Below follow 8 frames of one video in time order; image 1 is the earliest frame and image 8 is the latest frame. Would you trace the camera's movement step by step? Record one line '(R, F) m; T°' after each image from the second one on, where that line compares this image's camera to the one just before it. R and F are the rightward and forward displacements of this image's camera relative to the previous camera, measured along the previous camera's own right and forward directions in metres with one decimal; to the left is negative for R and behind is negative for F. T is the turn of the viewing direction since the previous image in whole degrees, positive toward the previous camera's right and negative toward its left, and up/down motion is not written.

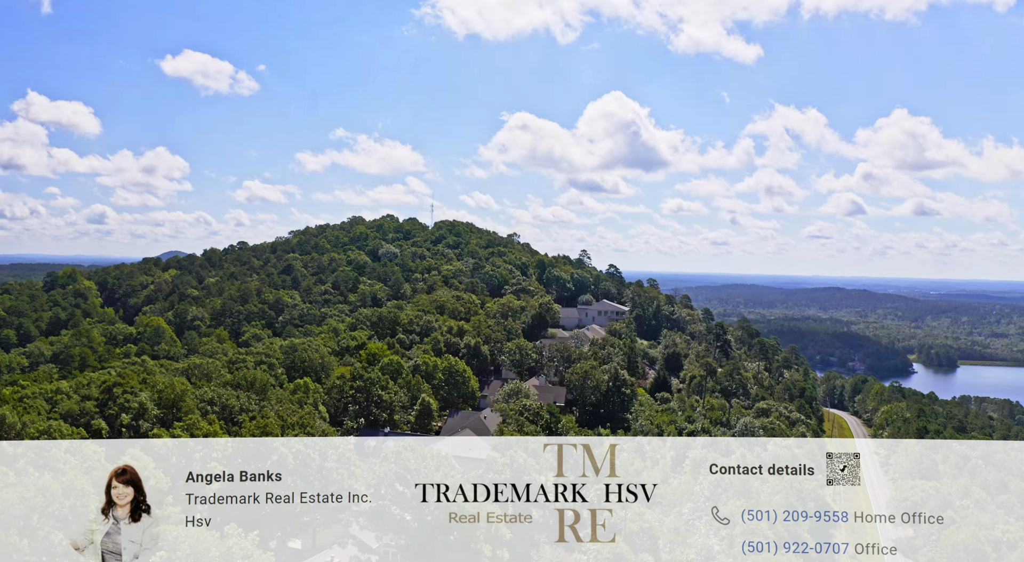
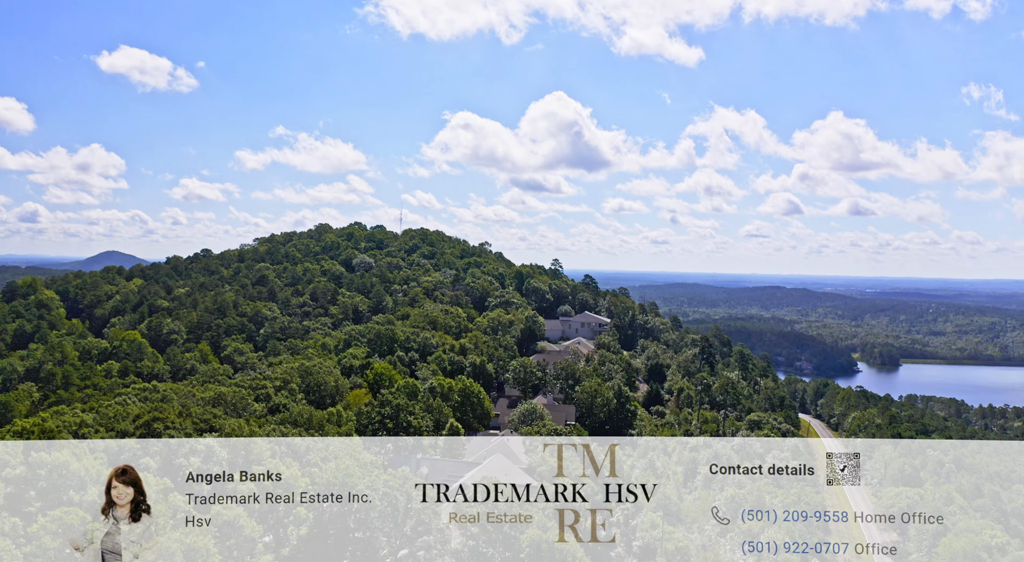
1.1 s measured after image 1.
(-3.6, -0.3) m; +3°
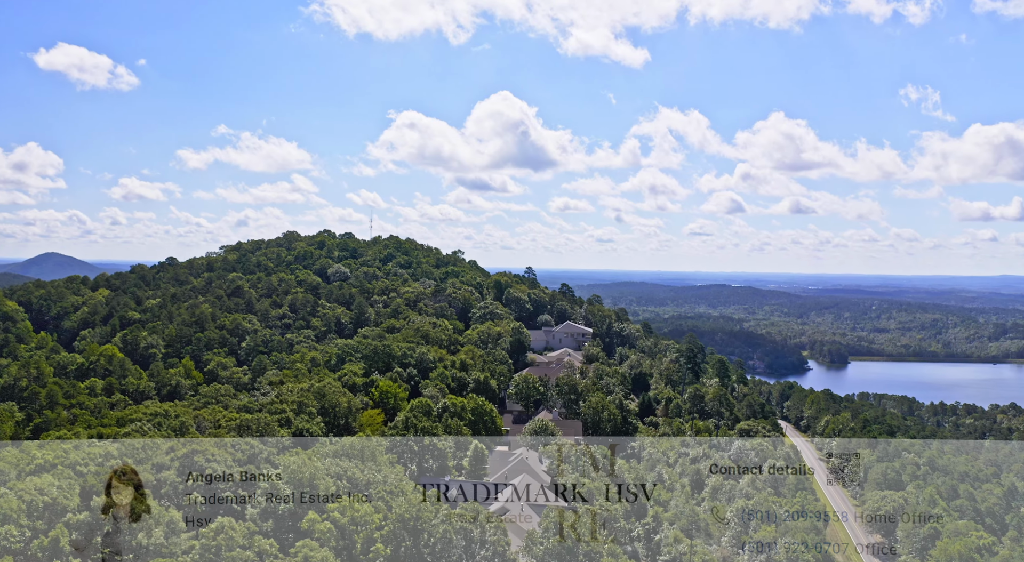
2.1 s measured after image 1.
(-3.3, -0.5) m; +3°
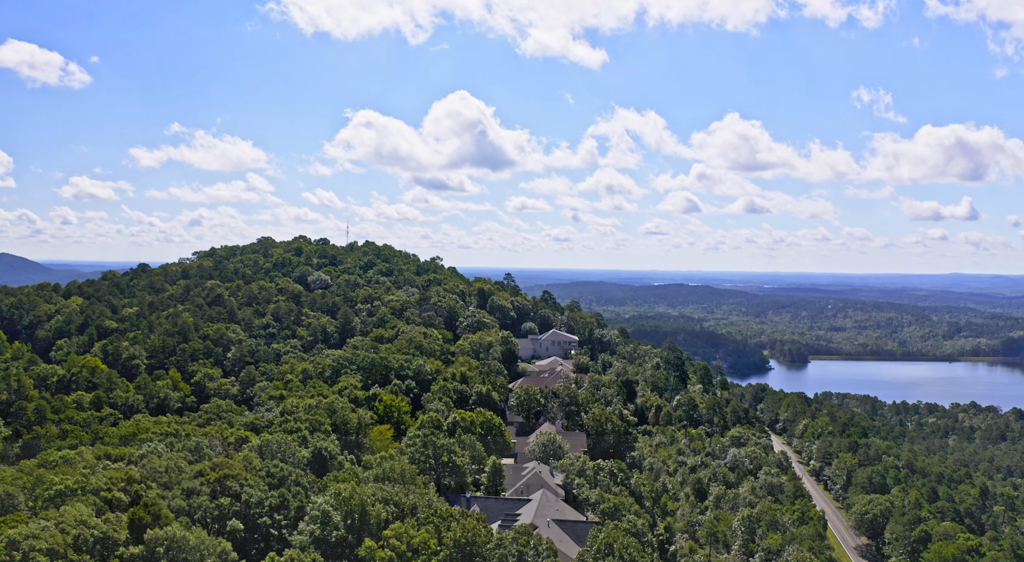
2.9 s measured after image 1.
(-2.6, -0.5) m; +2°
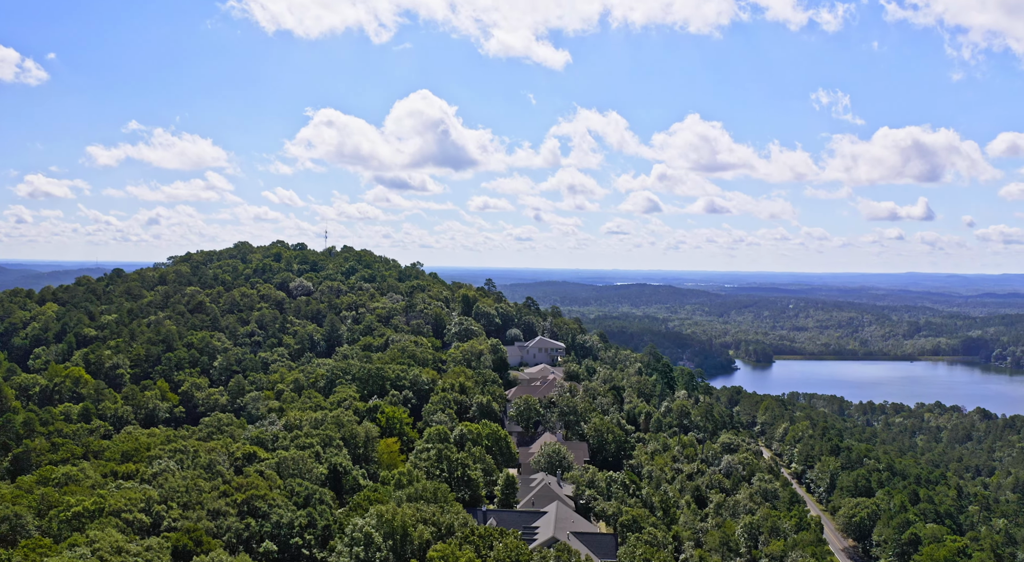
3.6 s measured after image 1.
(-2.3, -0.5) m; +2°
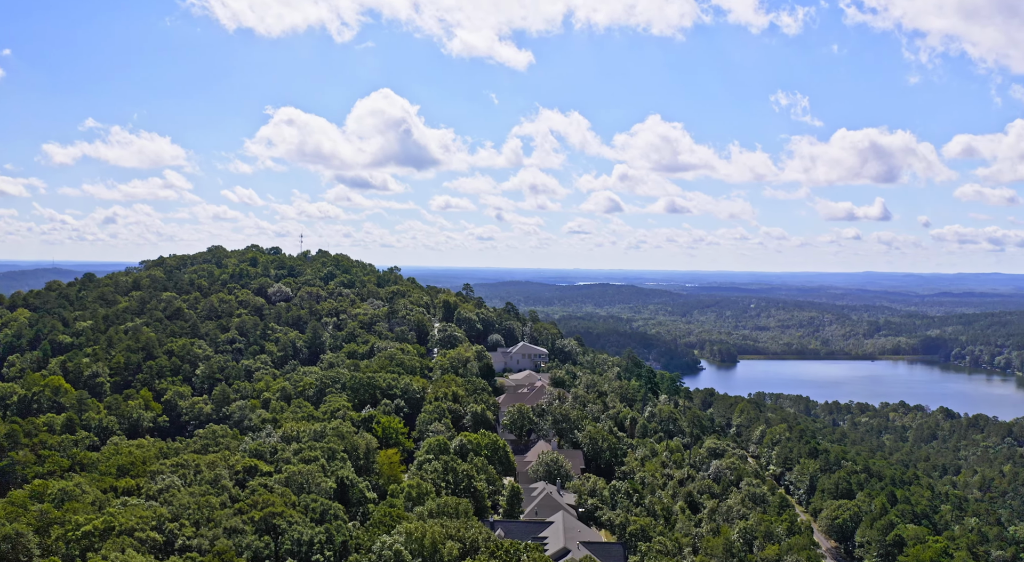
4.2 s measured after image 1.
(-1.9, -0.5) m; +2°
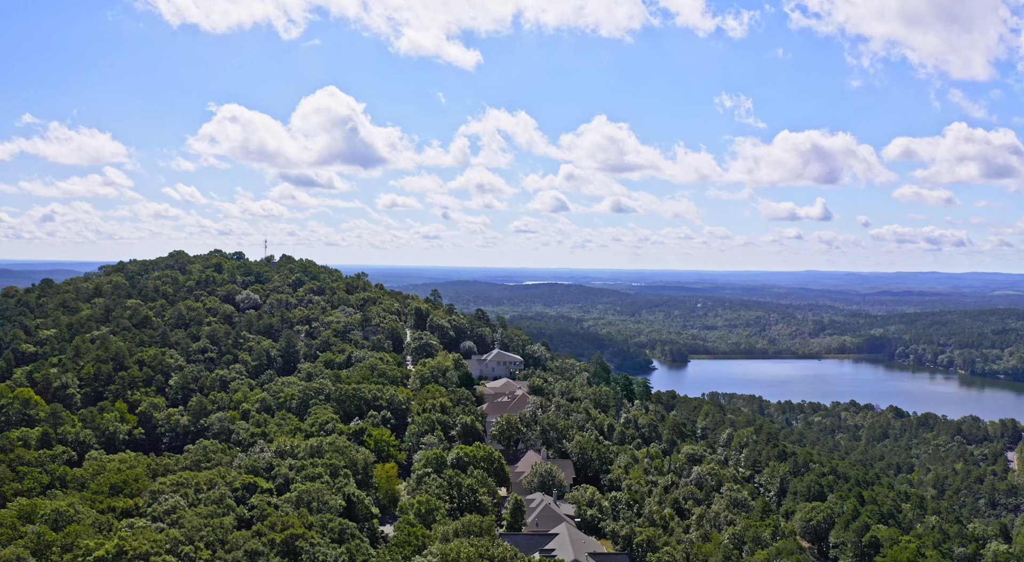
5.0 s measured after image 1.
(-2.6, -0.7) m; +3°
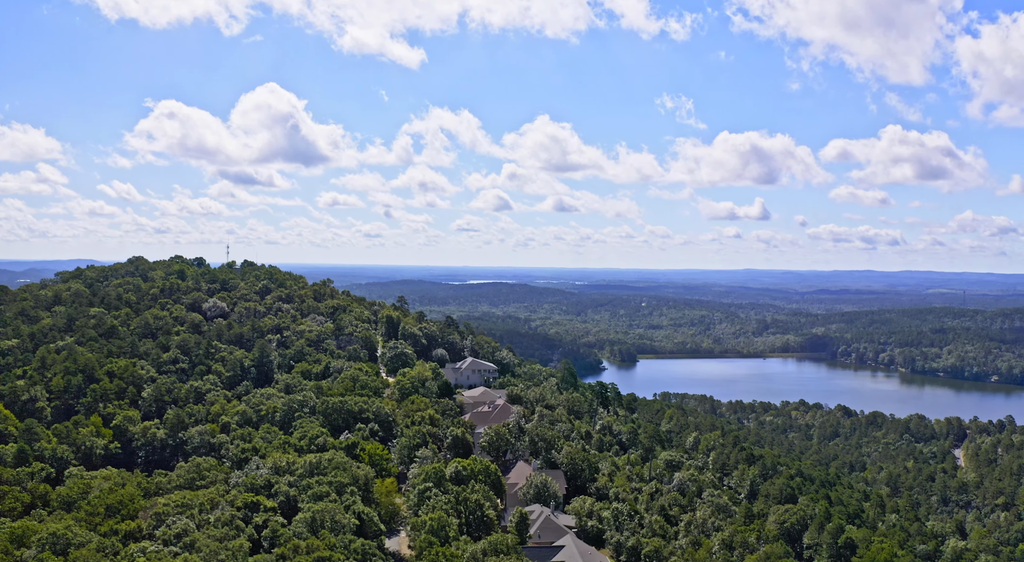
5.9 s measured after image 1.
(-2.9, -0.9) m; +3°
